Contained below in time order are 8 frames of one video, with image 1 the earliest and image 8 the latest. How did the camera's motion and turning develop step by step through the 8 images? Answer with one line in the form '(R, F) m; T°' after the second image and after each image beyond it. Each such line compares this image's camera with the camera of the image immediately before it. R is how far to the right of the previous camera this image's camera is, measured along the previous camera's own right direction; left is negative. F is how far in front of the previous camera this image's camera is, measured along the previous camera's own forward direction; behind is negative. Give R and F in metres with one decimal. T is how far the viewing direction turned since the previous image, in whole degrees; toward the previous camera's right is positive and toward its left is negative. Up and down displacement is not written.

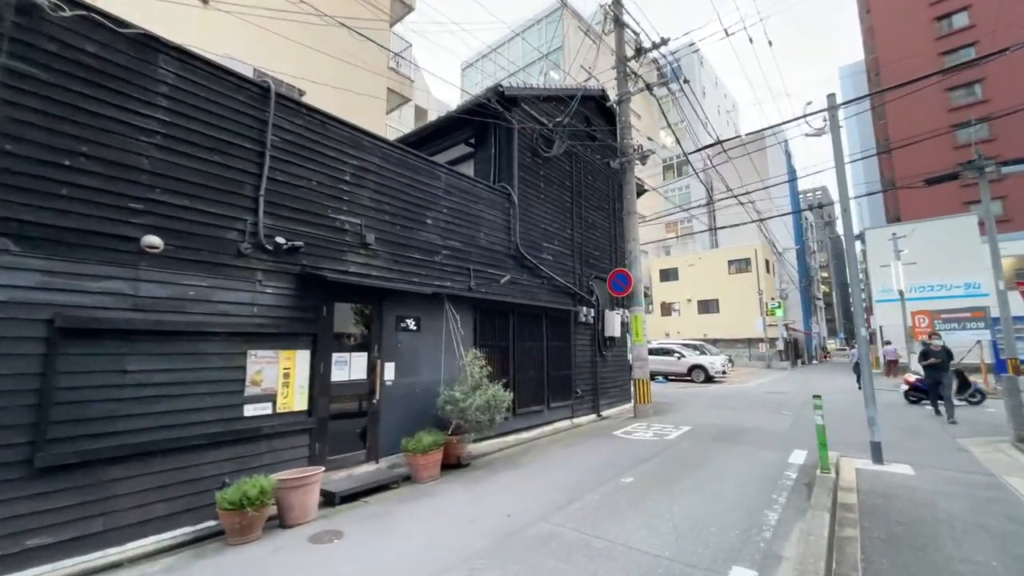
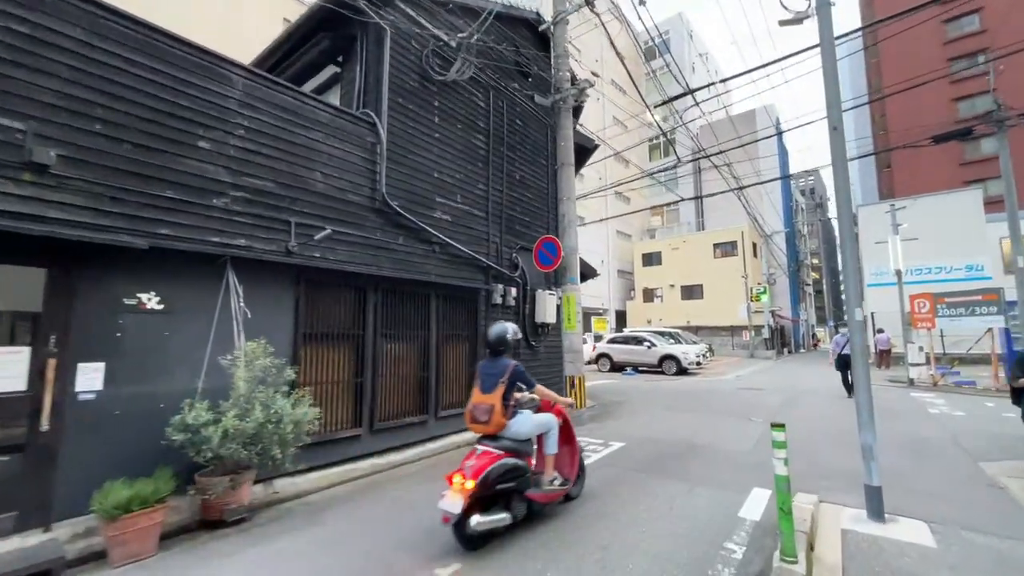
(+2.0, +2.5) m; +1°
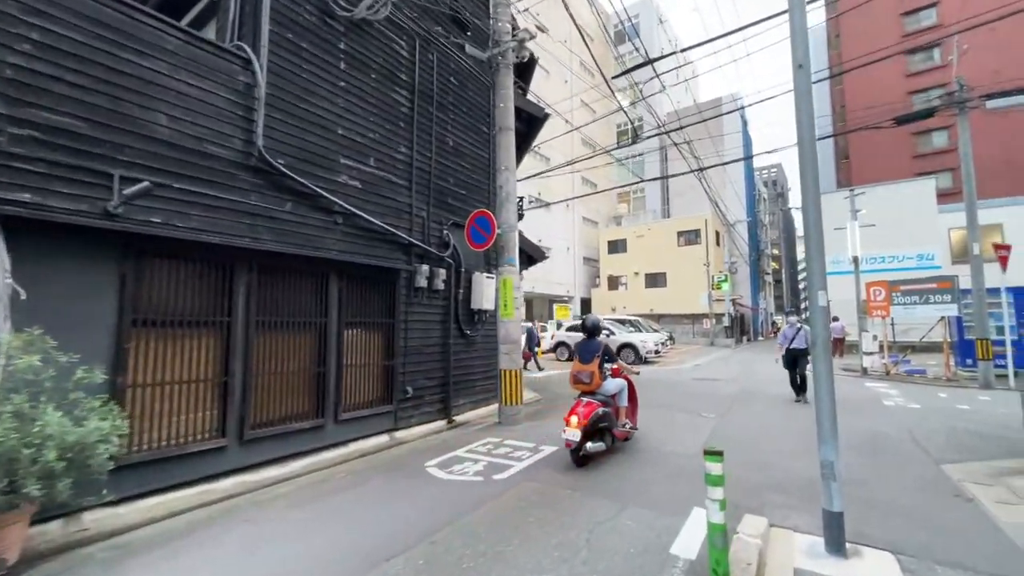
(+0.8, +1.1) m; +4°
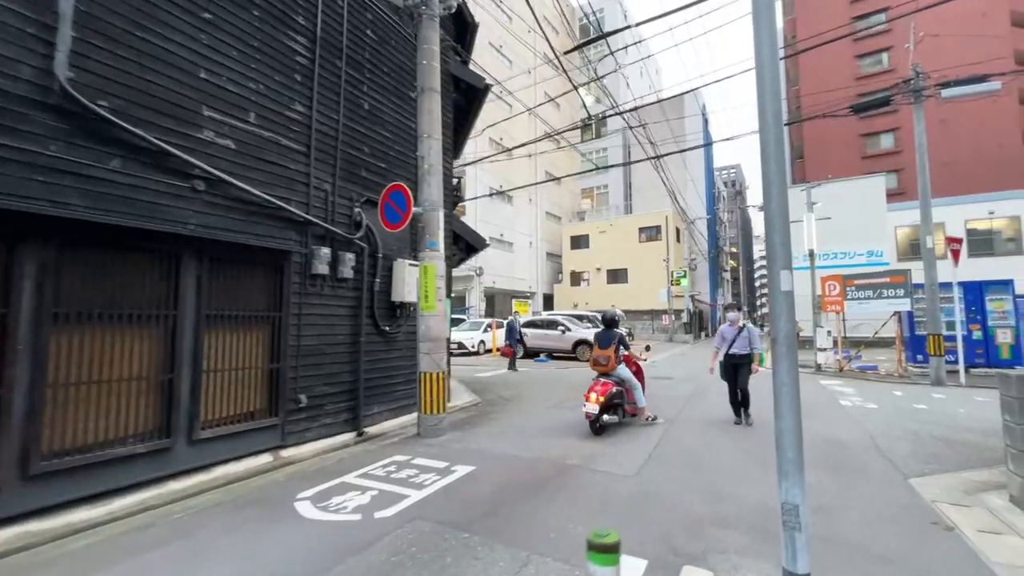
(+0.7, +1.1) m; +4°
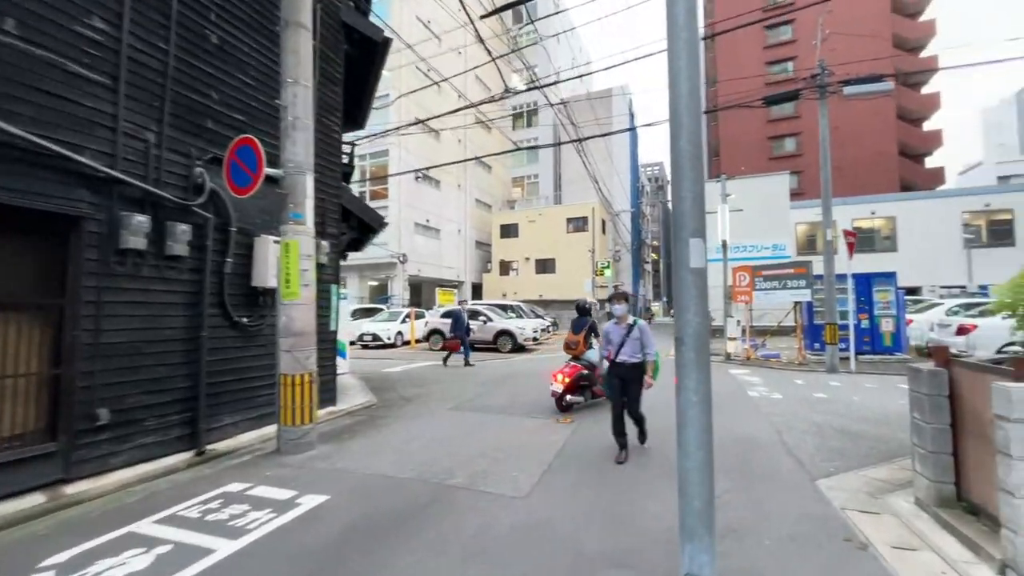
(+0.6, +0.9) m; +9°
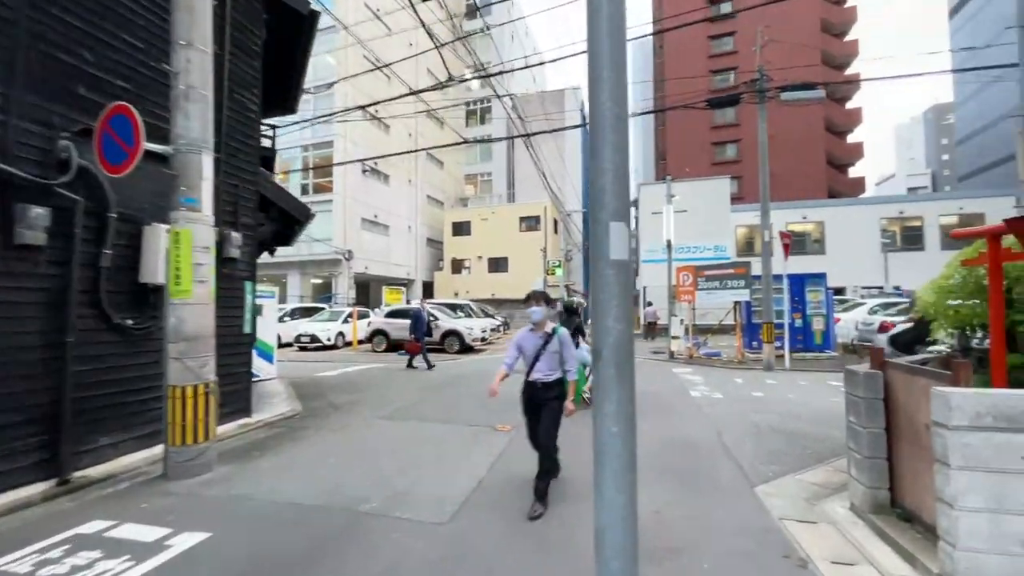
(+0.3, +0.4) m; +6°
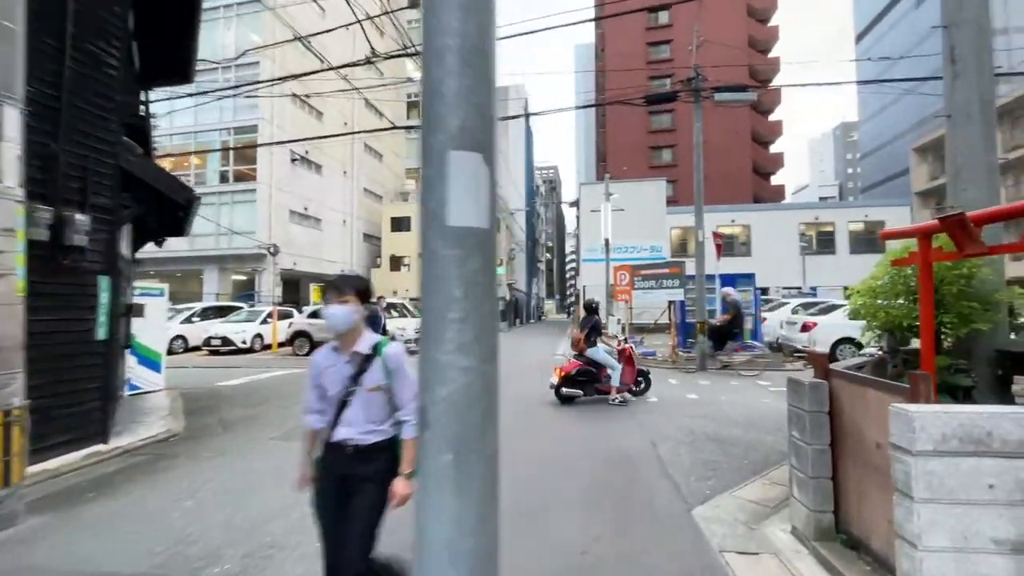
(+0.3, +0.7) m; +7°
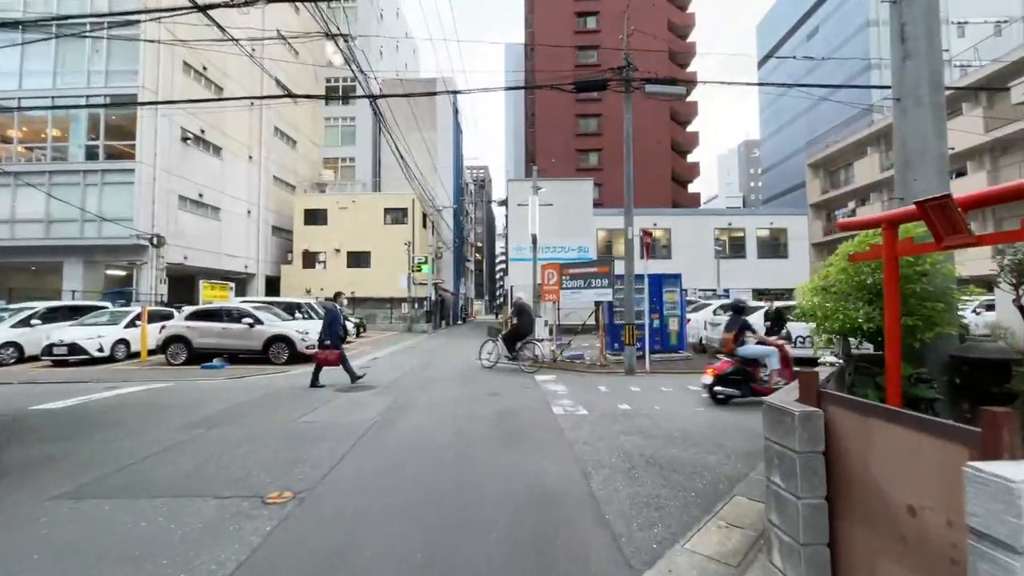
(+0.3, +1.2) m; +9°
